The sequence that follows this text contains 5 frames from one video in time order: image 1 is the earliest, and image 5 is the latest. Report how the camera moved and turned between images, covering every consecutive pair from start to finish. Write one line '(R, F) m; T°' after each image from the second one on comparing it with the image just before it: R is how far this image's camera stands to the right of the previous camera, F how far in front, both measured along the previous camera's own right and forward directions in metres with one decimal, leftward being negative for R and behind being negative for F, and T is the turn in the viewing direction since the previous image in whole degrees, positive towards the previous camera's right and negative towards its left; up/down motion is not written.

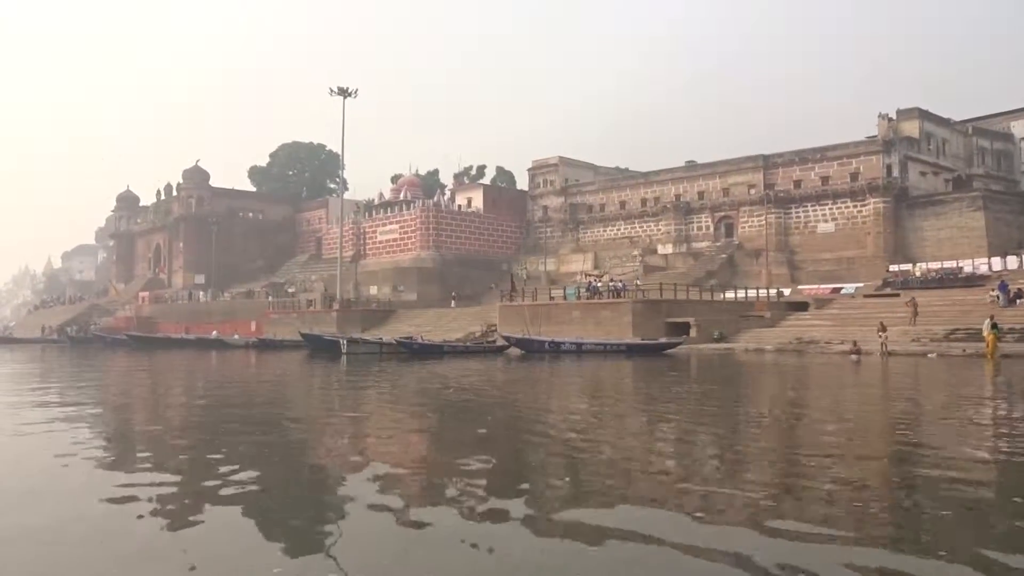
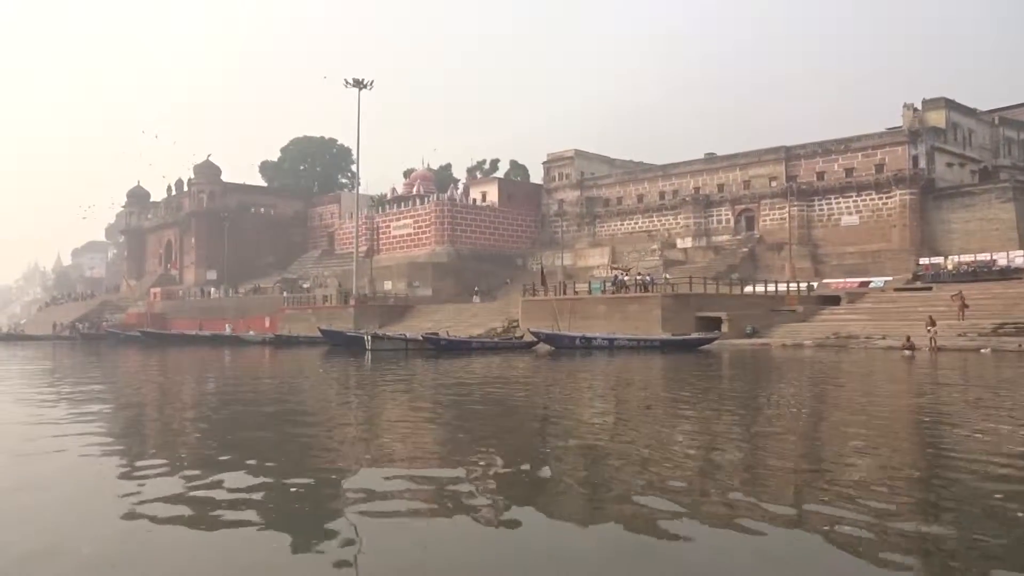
(-0.4, +0.5) m; 0°
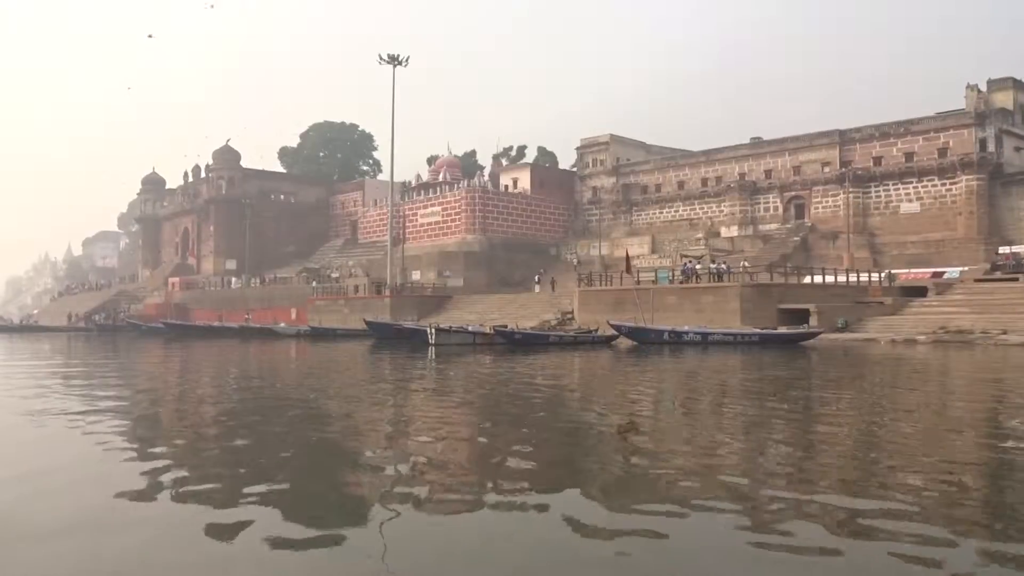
(-1.2, +1.6) m; 0°
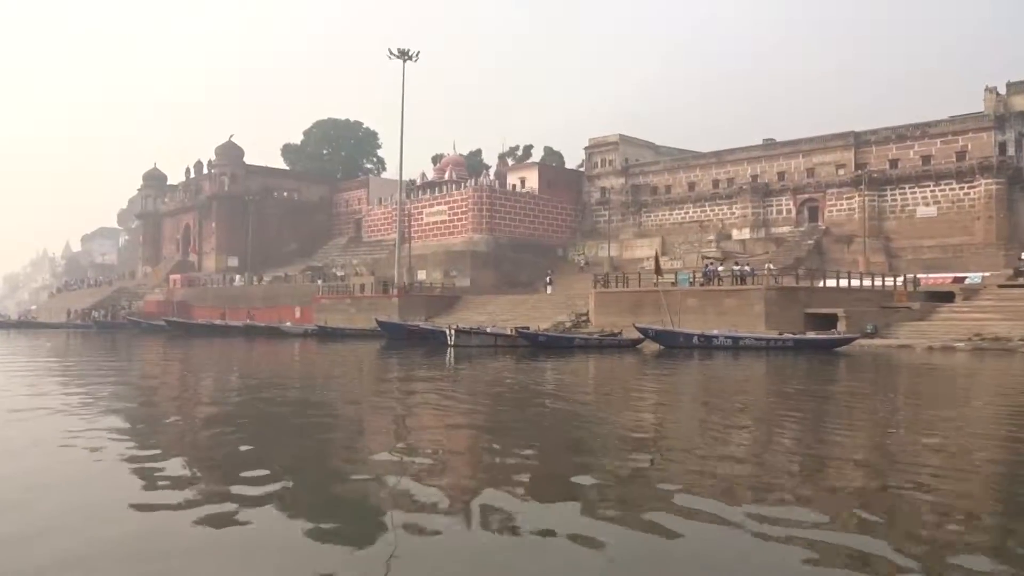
(-0.4, +0.5) m; 0°
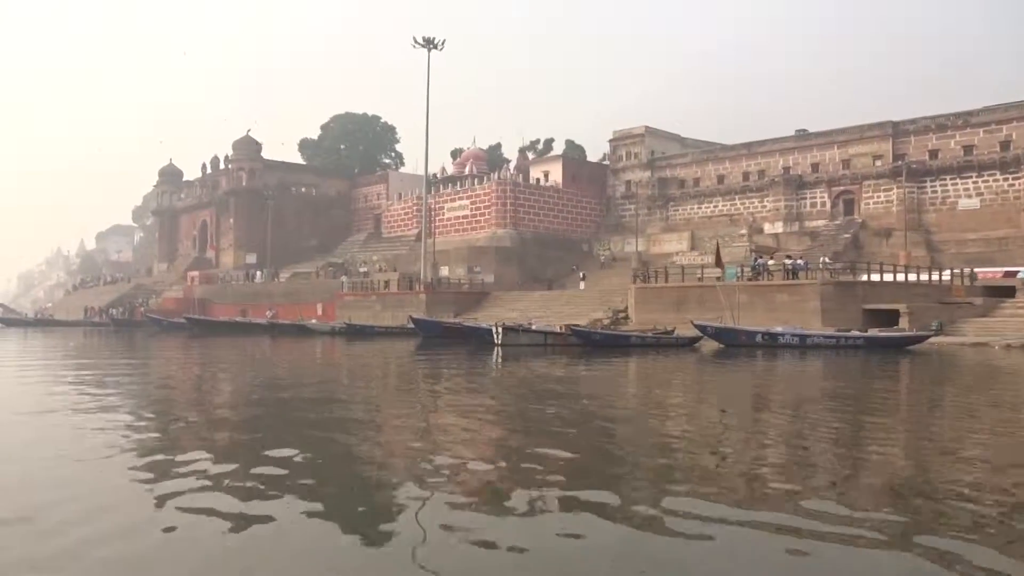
(-0.6, +0.8) m; -1°
